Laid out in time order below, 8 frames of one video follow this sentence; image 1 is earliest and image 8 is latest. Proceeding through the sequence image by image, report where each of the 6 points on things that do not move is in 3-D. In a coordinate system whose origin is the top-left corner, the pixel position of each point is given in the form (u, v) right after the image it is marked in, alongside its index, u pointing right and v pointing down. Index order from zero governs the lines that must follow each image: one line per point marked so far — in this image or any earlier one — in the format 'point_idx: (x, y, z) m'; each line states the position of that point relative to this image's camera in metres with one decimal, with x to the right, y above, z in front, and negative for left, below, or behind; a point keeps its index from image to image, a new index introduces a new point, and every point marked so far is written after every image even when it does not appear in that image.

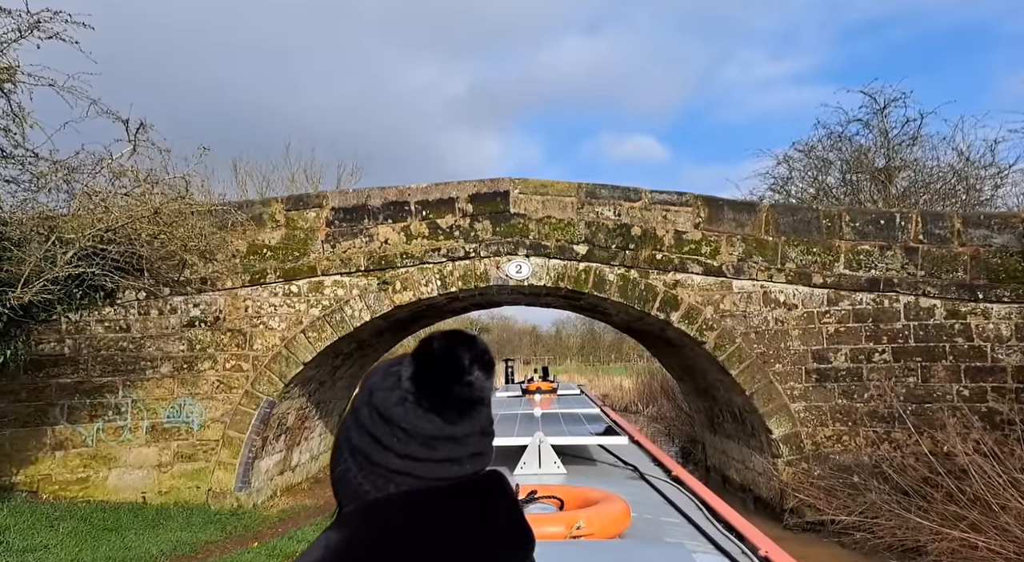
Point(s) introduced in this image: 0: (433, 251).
0: (-0.8, +0.3, +6.7) m
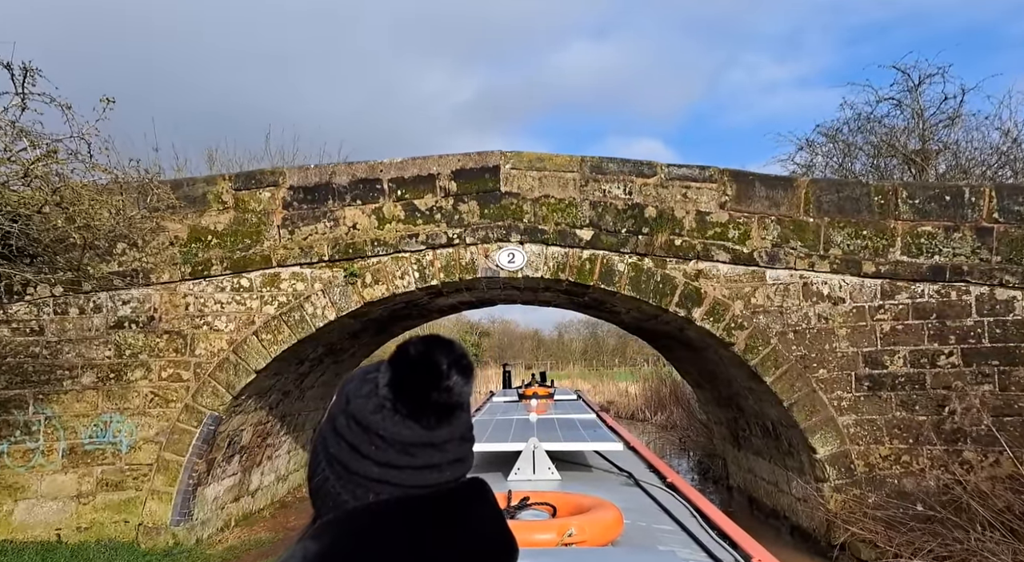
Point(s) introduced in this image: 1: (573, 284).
0: (-0.9, +0.4, +5.6) m
1: (+0.6, 0.0, +5.8) m
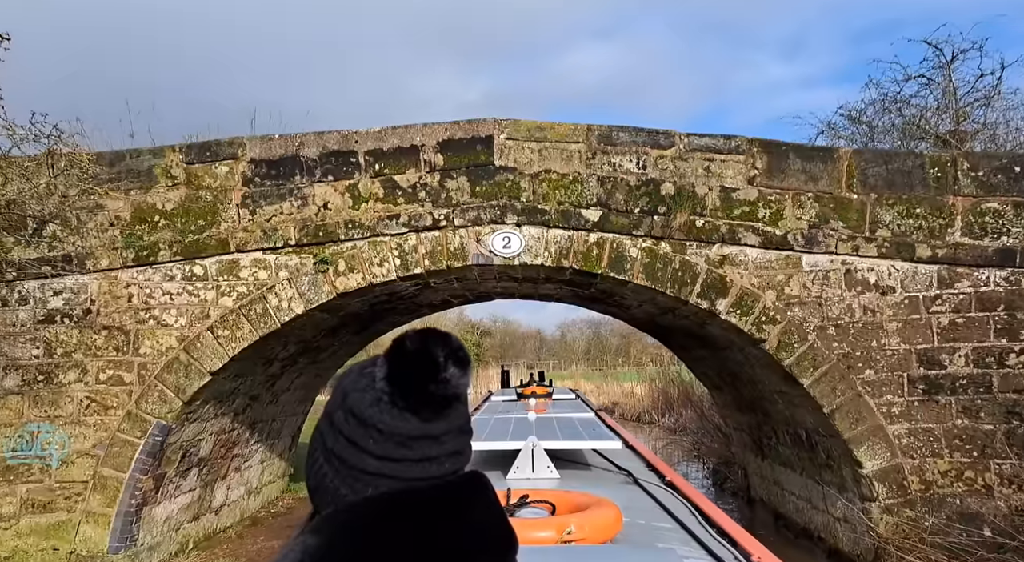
0: (-0.9, +0.5, +4.9) m
1: (+0.5, +0.1, +5.0) m
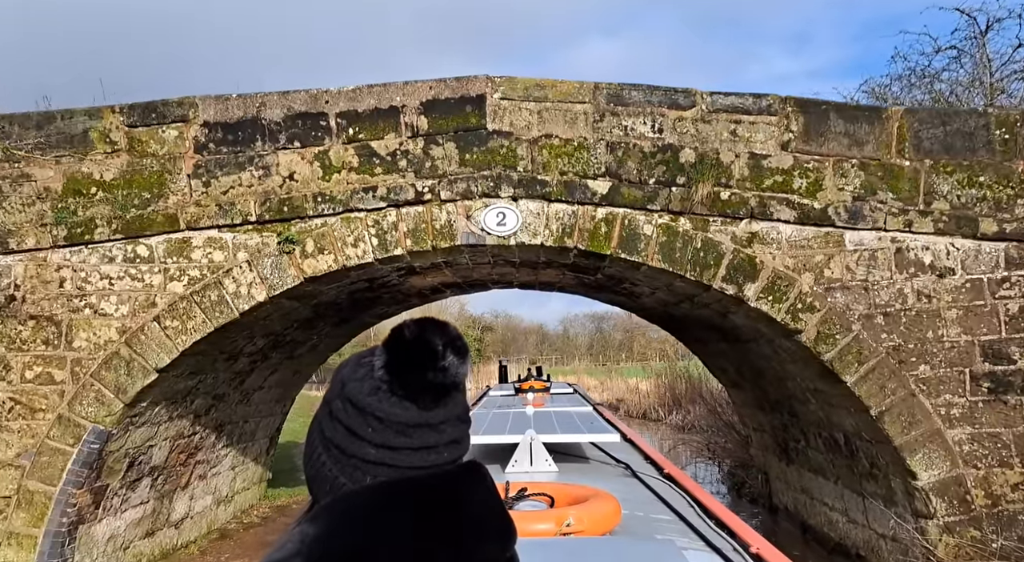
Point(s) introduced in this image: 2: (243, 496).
0: (-0.9, +0.6, +4.2) m
1: (+0.5, +0.2, +4.4) m
2: (-2.6, -2.1, +6.4) m
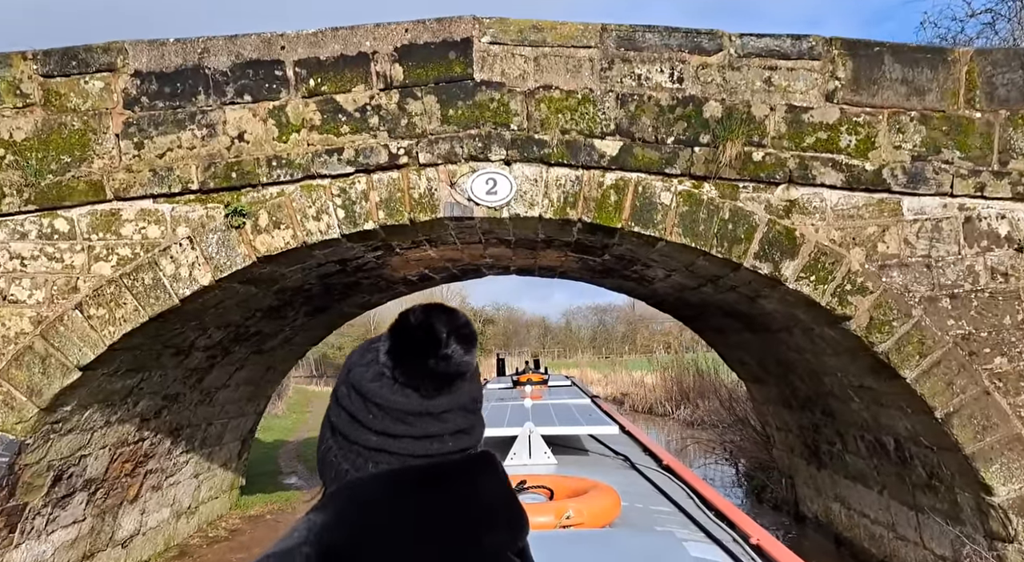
0: (-1.0, +0.7, +3.5) m
1: (+0.4, +0.3, +3.7) m
2: (-2.7, -2.0, +5.8) m
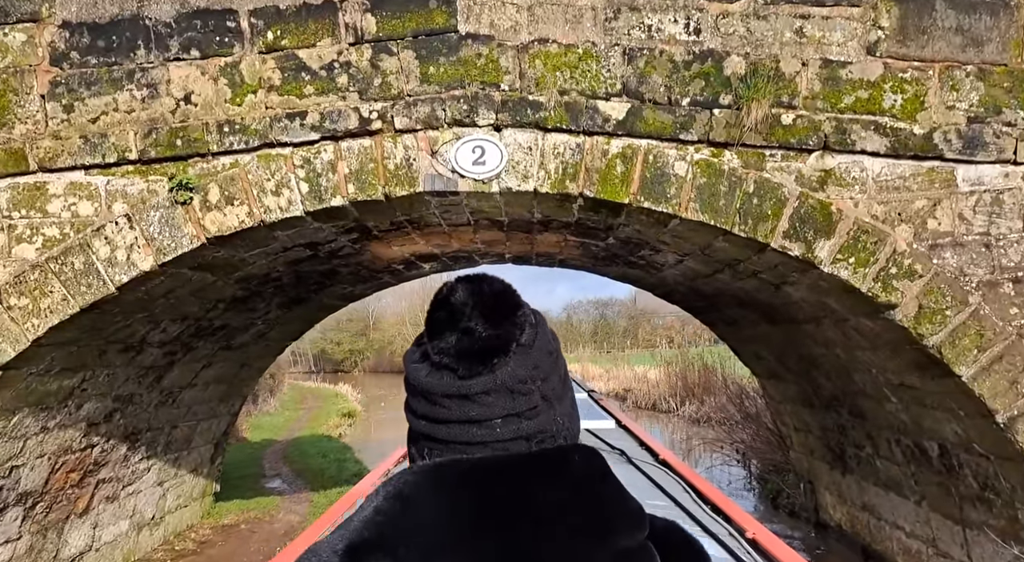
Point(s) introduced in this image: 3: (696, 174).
0: (-1.0, +0.8, +3.0) m
1: (+0.4, +0.4, +3.2) m
2: (-2.7, -1.9, +5.3) m
3: (+0.9, +0.5, +3.1) m
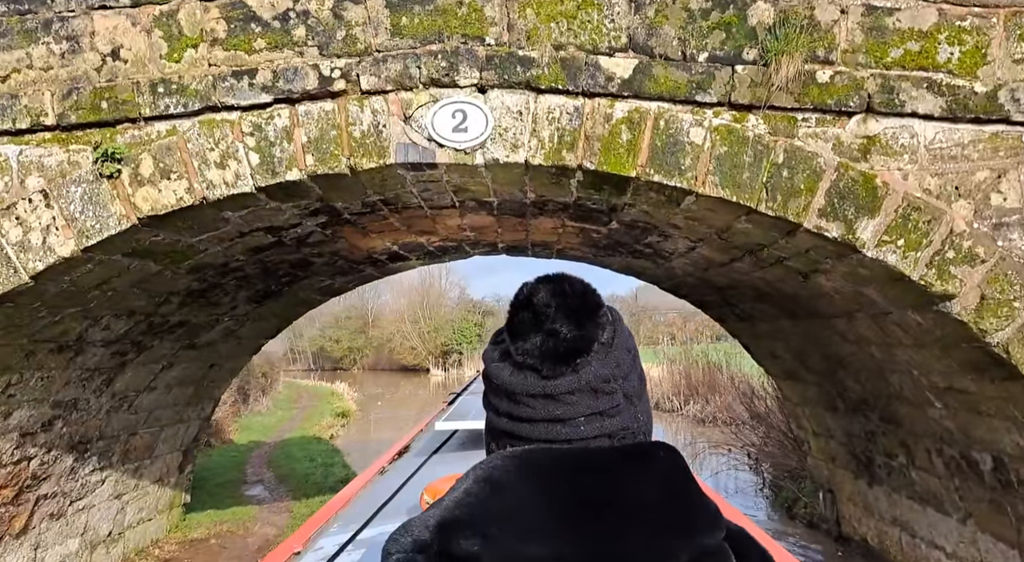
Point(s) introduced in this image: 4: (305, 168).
0: (-1.1, +0.8, +2.6) m
1: (+0.4, +0.4, +2.7) m
2: (-2.8, -1.8, +4.9) m
3: (+0.8, +0.6, +2.6) m
4: (-0.8, +0.5, +2.6) m
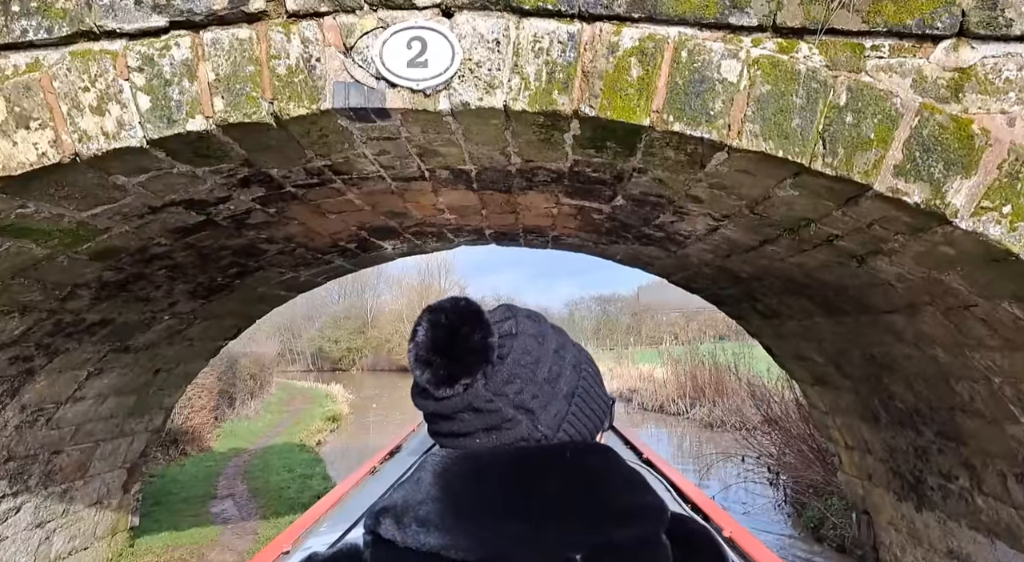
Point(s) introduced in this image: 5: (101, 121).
0: (-1.2, +0.9, +1.9) m
1: (+0.3, +0.5, +2.1) m
2: (-2.8, -1.8, +4.2) m
3: (+0.7, +0.6, +1.9) m
4: (-0.9, +0.5, +2.0) m
5: (-1.2, +0.5, +2.0) m
